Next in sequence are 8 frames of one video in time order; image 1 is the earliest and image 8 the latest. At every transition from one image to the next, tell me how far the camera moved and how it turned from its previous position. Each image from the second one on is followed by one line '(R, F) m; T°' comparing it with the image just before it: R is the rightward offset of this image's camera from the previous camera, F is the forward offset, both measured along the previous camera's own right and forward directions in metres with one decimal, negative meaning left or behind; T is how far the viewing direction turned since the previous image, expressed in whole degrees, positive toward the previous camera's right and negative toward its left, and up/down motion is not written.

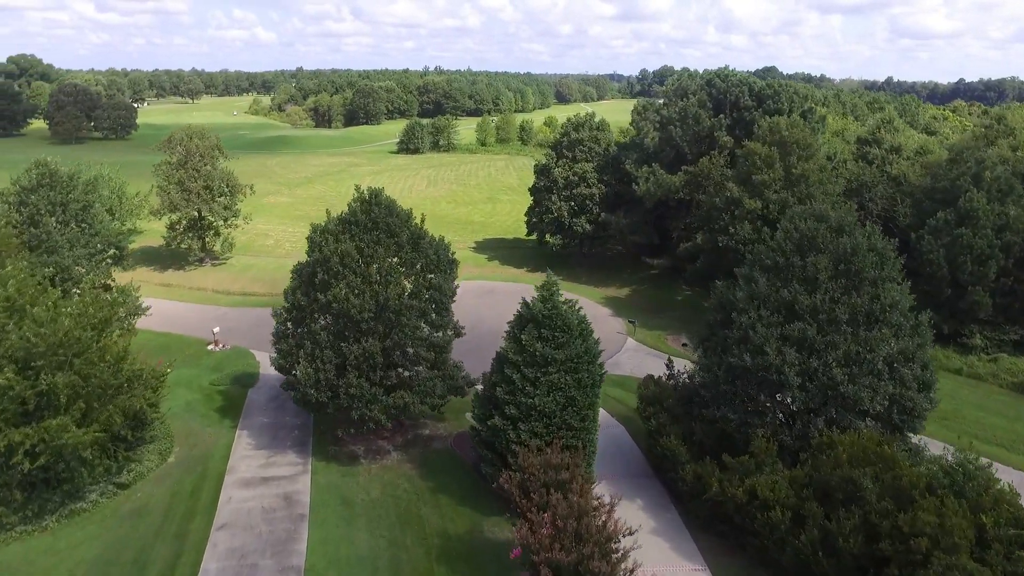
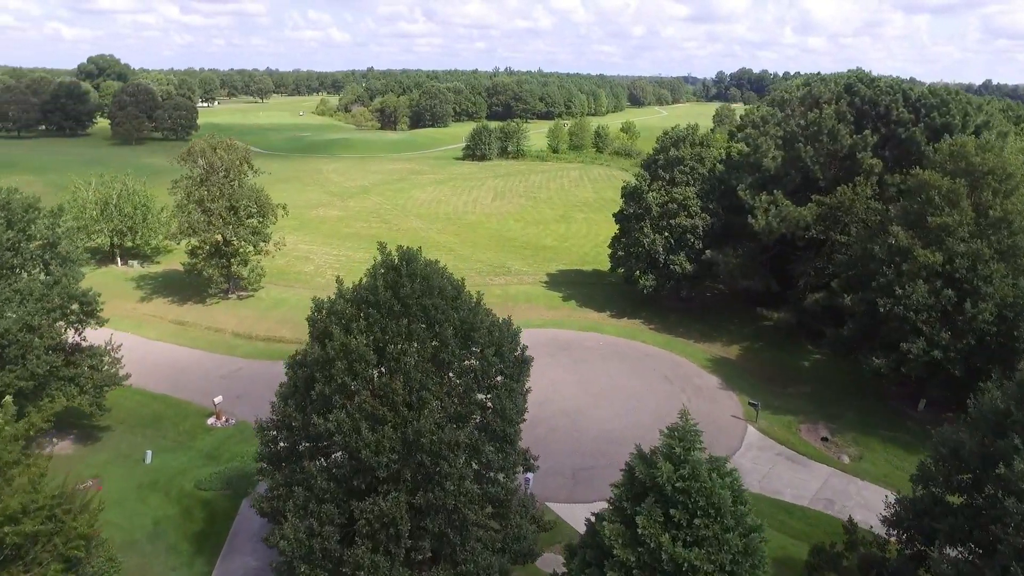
(-0.7, +7.6) m; -5°
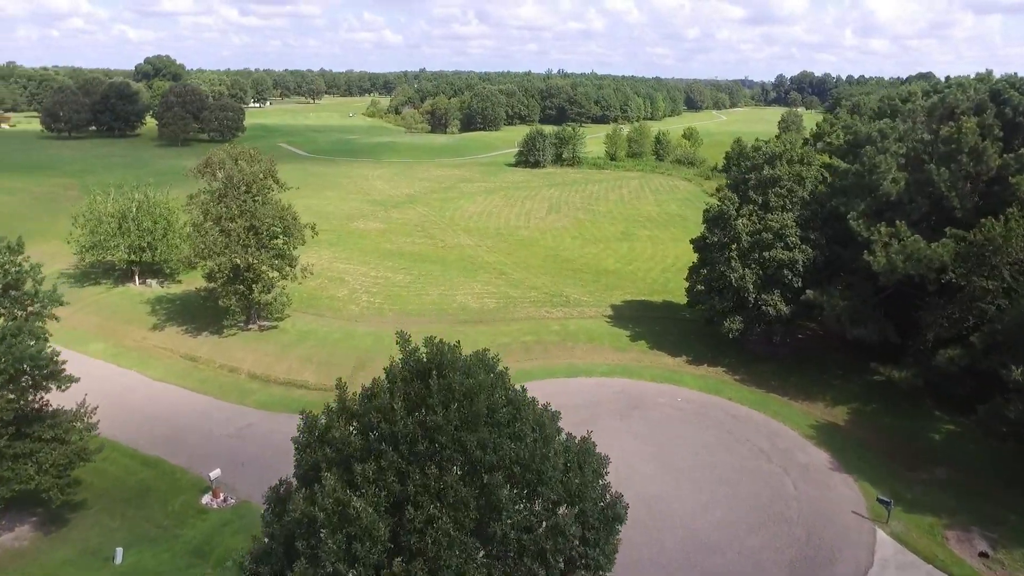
(-0.5, +5.1) m; -3°
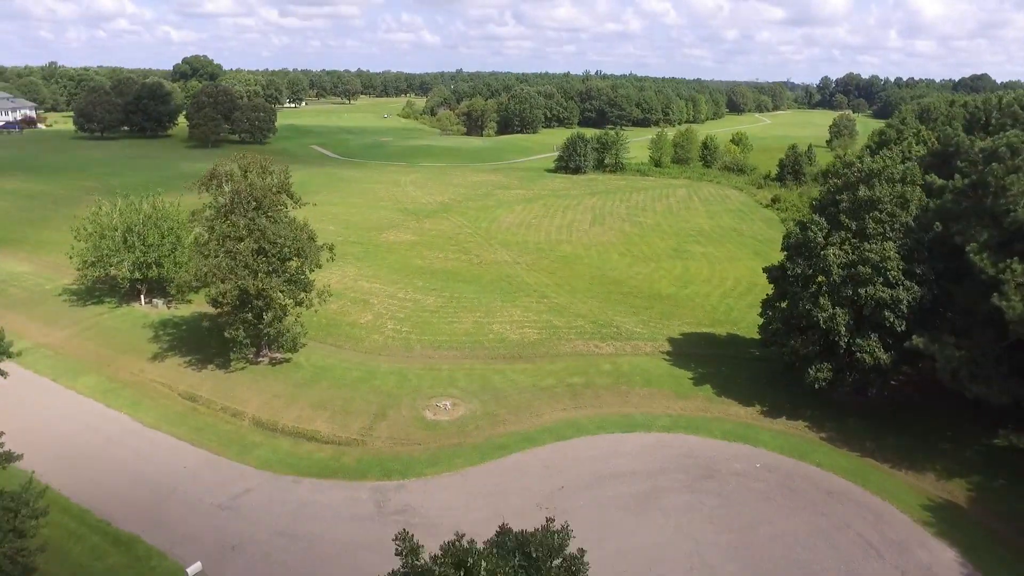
(-0.5, +4.3) m; -2°
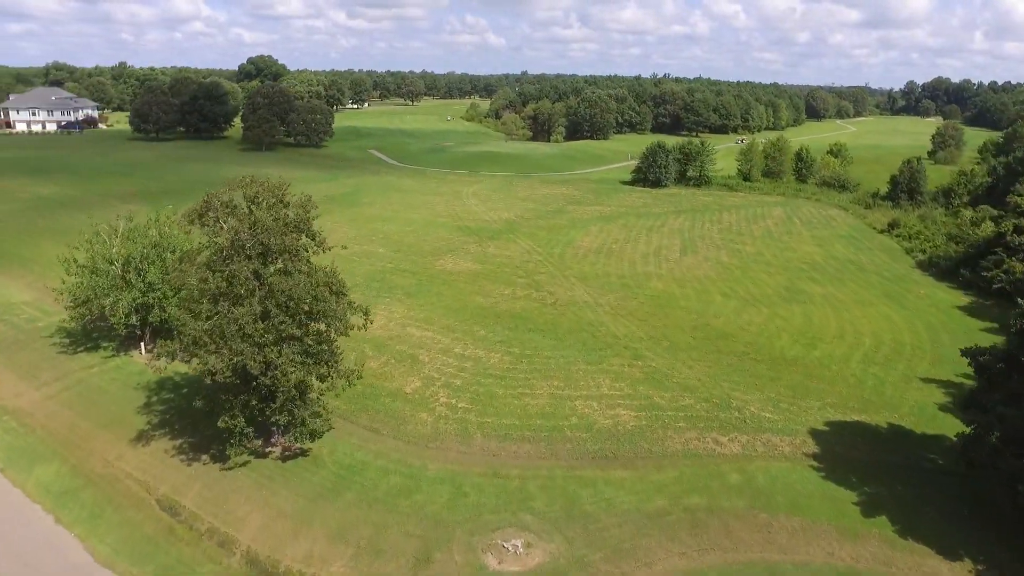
(-1.1, +7.7) m; -4°
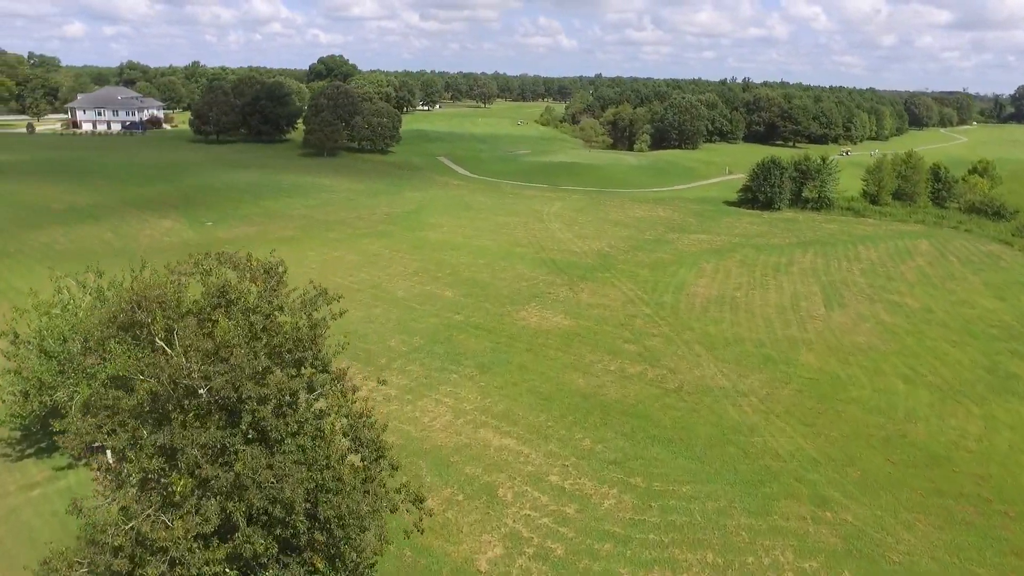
(-1.7, +9.5) m; -5°
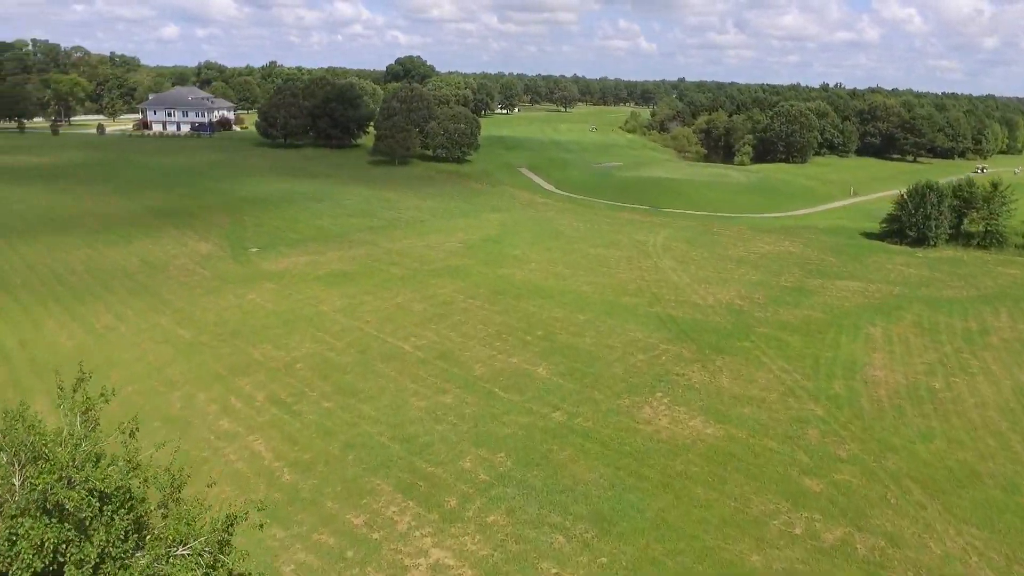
(-1.7, +9.6) m; -5°
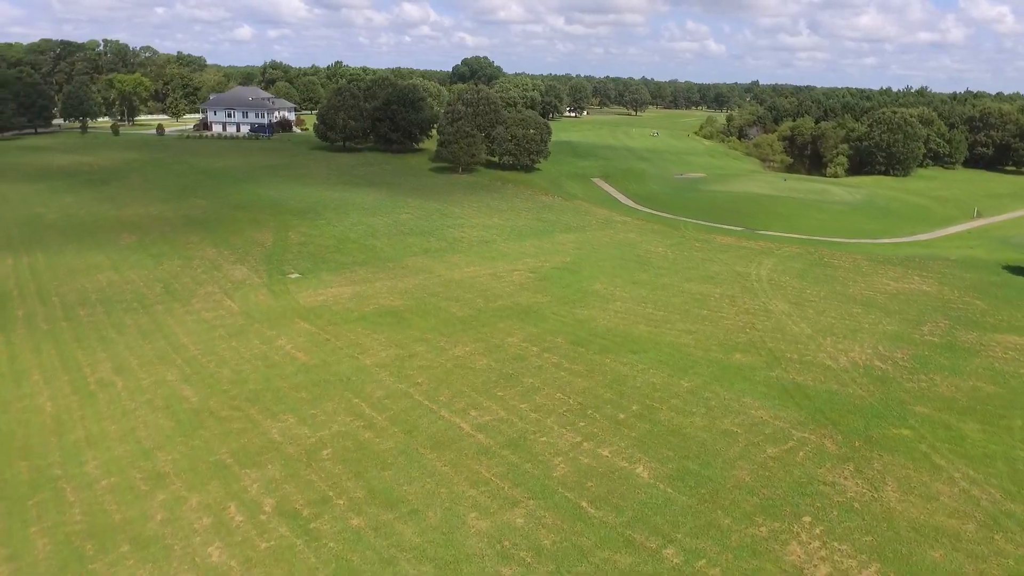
(-1.0, +7.0) m; -4°
